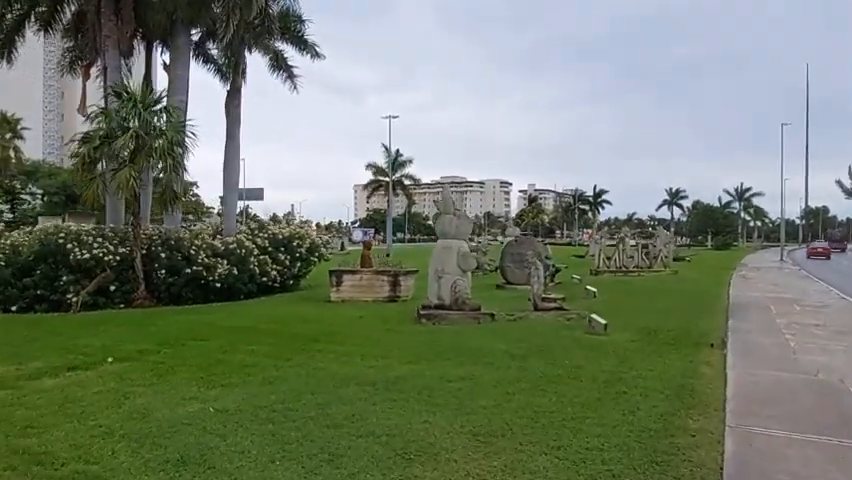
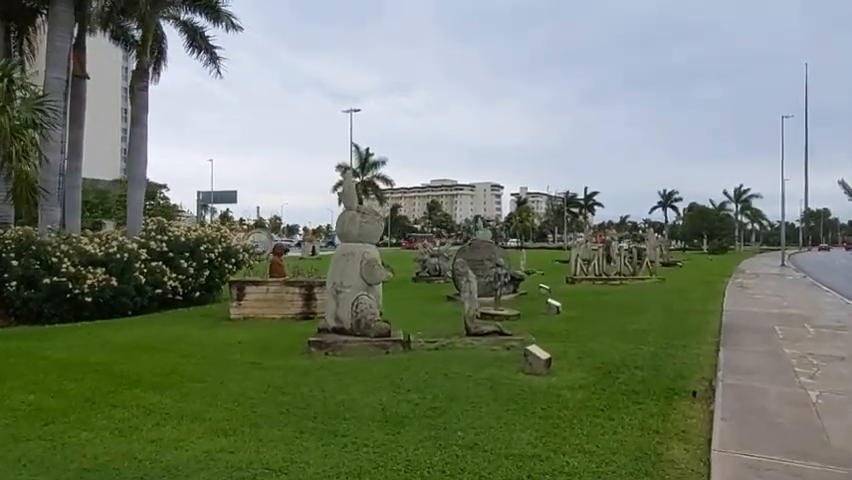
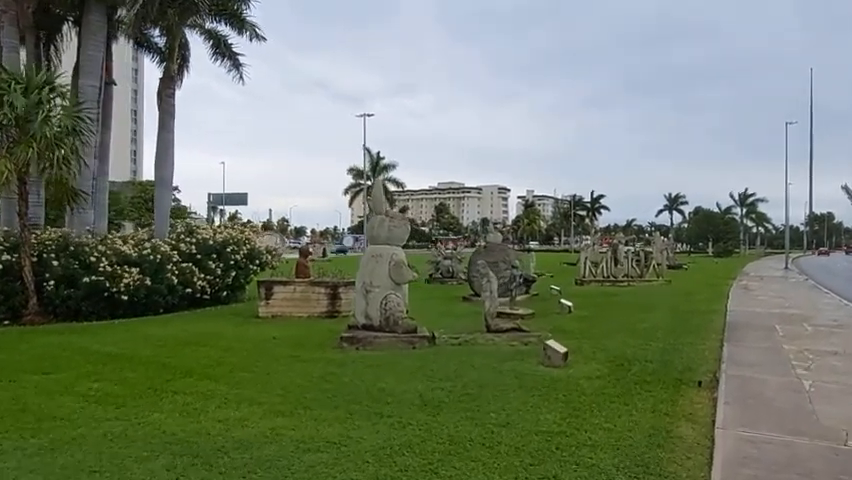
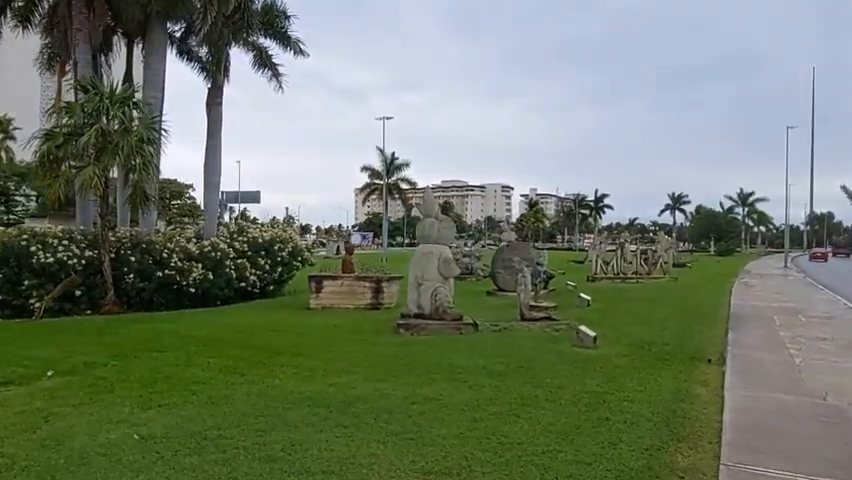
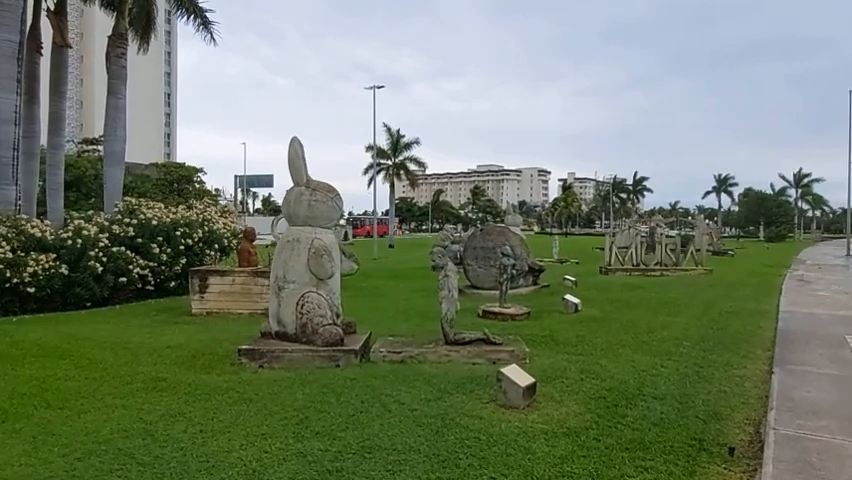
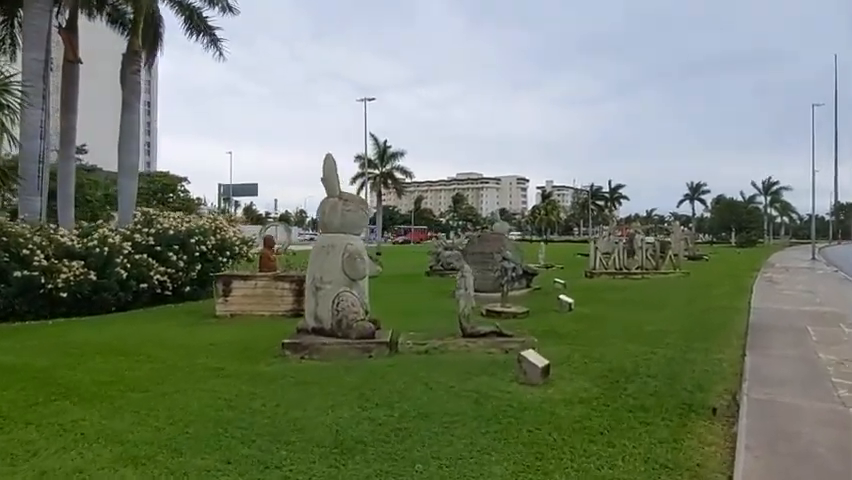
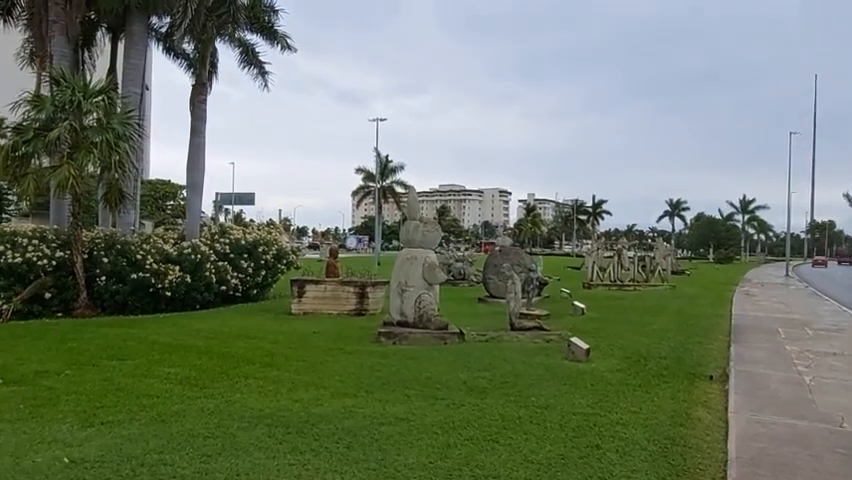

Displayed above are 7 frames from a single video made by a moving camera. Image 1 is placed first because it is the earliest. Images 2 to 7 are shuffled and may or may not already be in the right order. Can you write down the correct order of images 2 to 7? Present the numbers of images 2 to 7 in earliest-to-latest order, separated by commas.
4, 7, 3, 2, 6, 5
